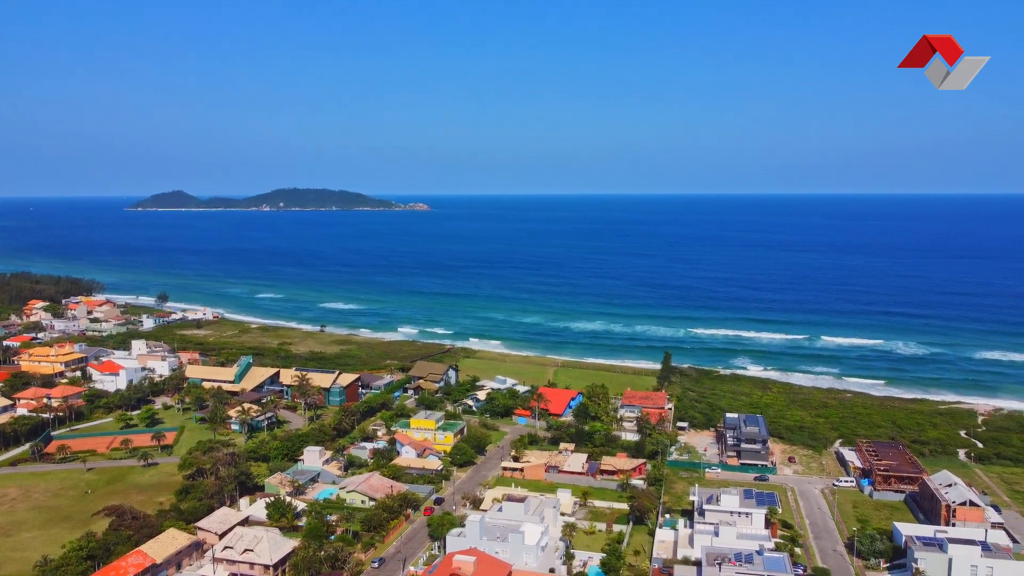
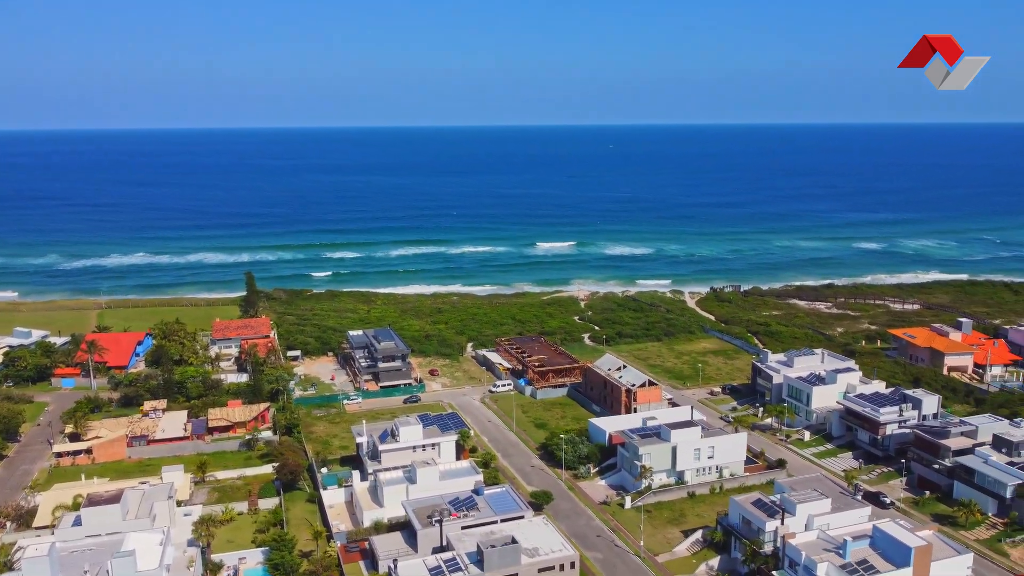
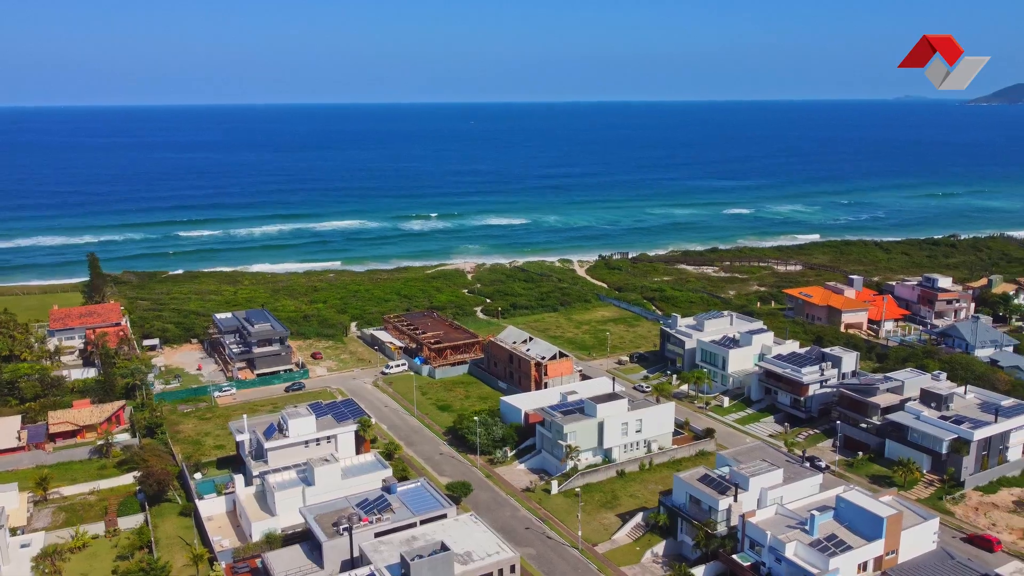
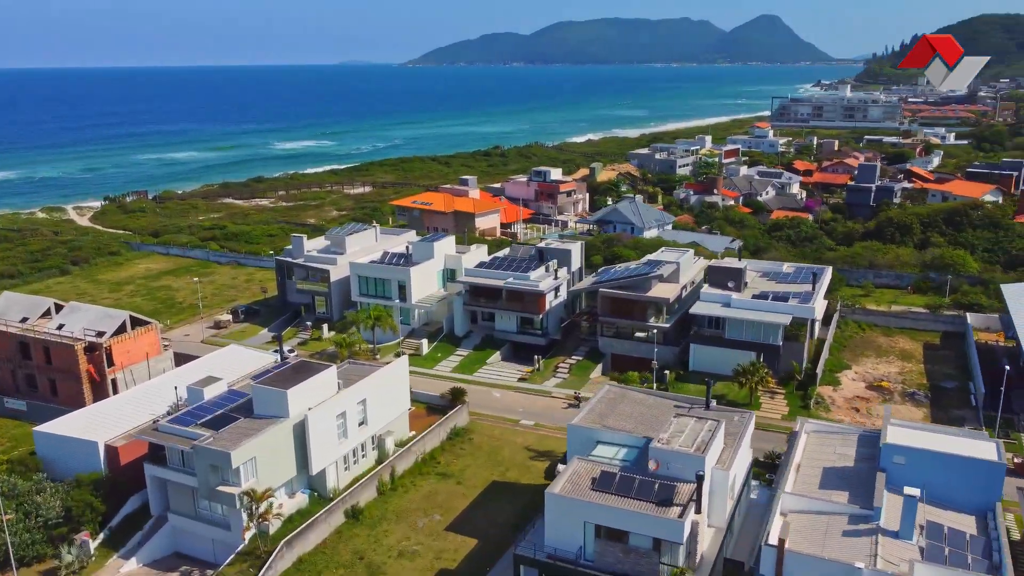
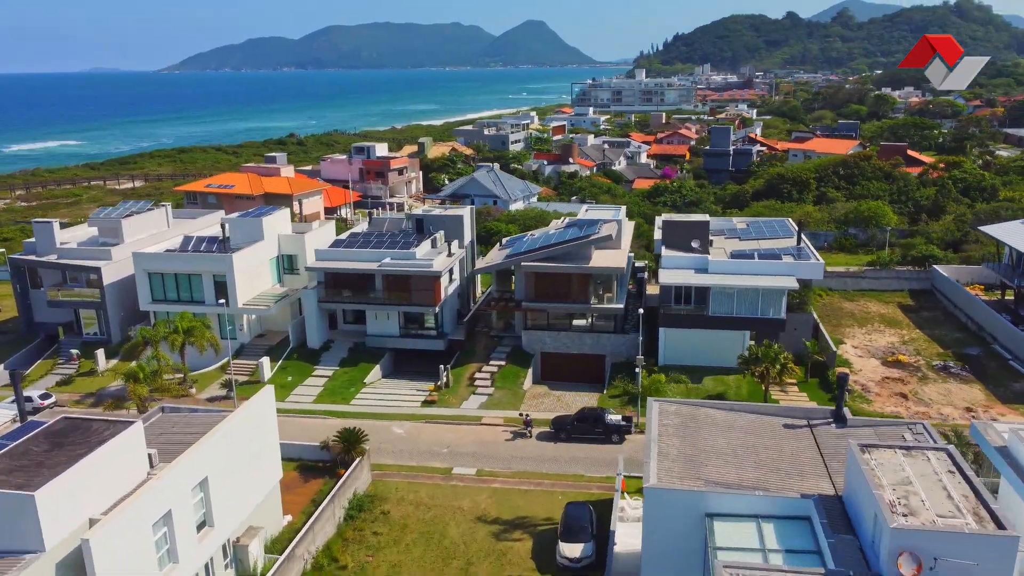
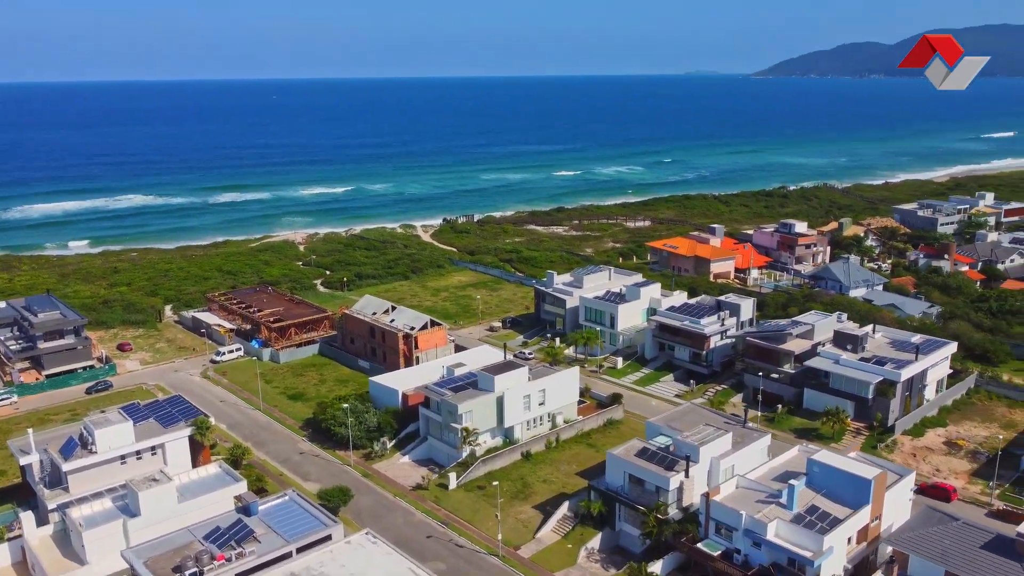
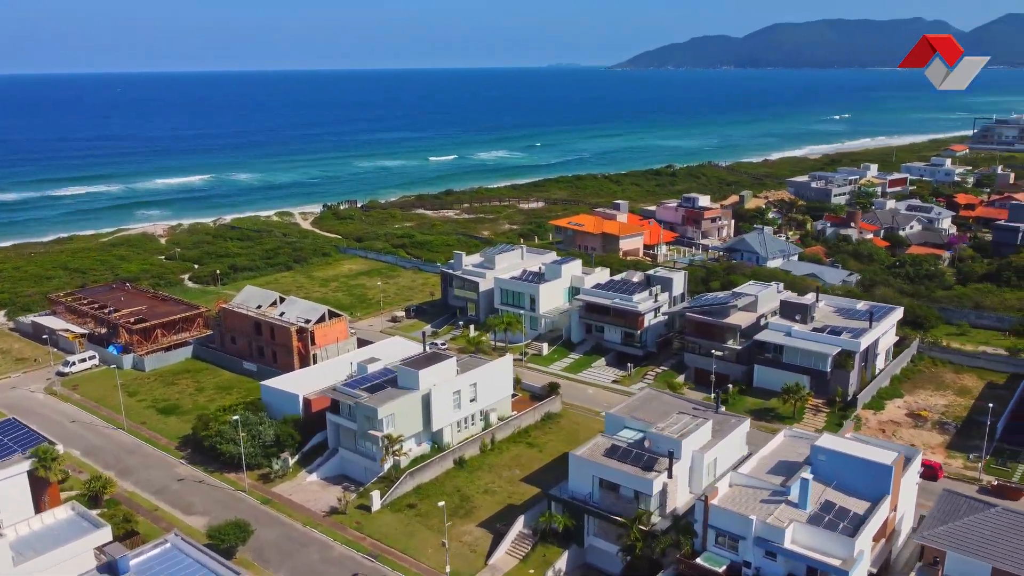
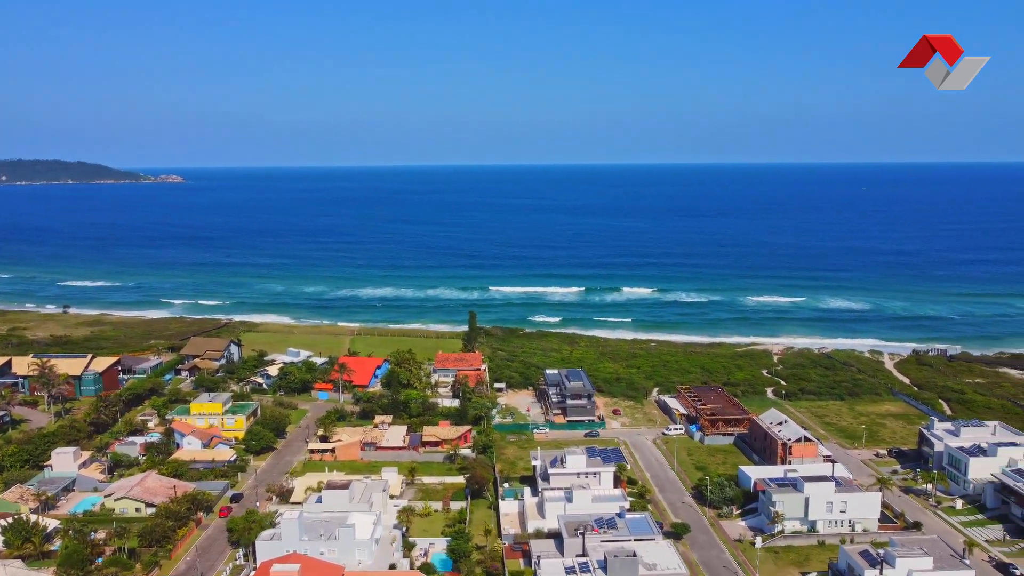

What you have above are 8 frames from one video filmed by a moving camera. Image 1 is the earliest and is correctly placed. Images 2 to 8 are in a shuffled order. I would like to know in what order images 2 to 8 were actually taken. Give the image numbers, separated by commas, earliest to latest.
8, 2, 3, 6, 7, 4, 5
